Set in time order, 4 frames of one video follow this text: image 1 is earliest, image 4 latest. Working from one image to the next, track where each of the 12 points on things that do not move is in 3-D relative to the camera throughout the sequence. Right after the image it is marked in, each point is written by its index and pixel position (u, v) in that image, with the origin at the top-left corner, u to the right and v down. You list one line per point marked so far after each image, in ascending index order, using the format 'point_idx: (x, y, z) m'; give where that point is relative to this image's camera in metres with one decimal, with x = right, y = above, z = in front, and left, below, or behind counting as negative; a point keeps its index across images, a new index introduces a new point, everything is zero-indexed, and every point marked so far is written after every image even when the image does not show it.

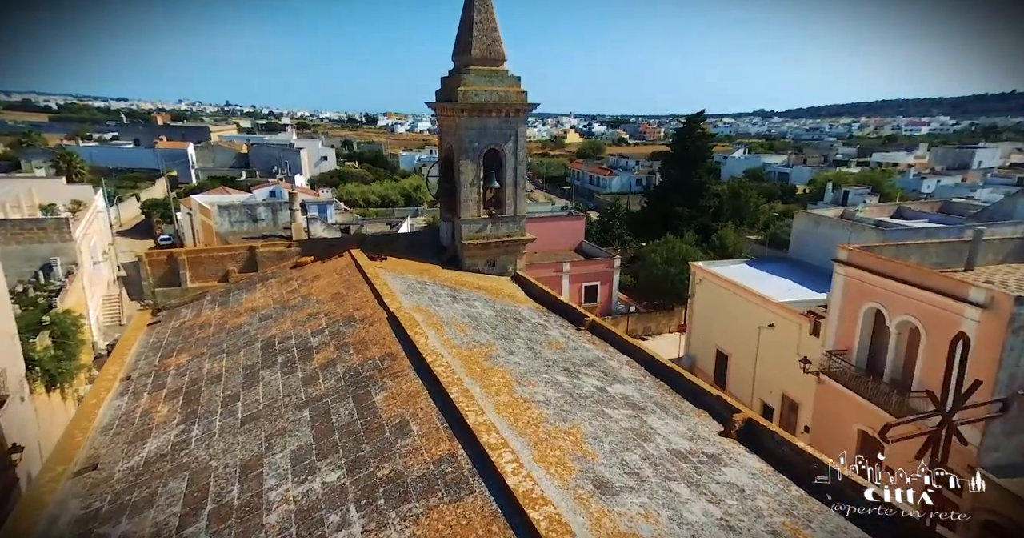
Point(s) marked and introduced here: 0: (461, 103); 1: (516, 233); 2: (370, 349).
0: (-1.0, +3.1, +11.3) m
1: (+0.1, +0.7, +12.6) m
2: (-1.7, -1.0, +7.0) m
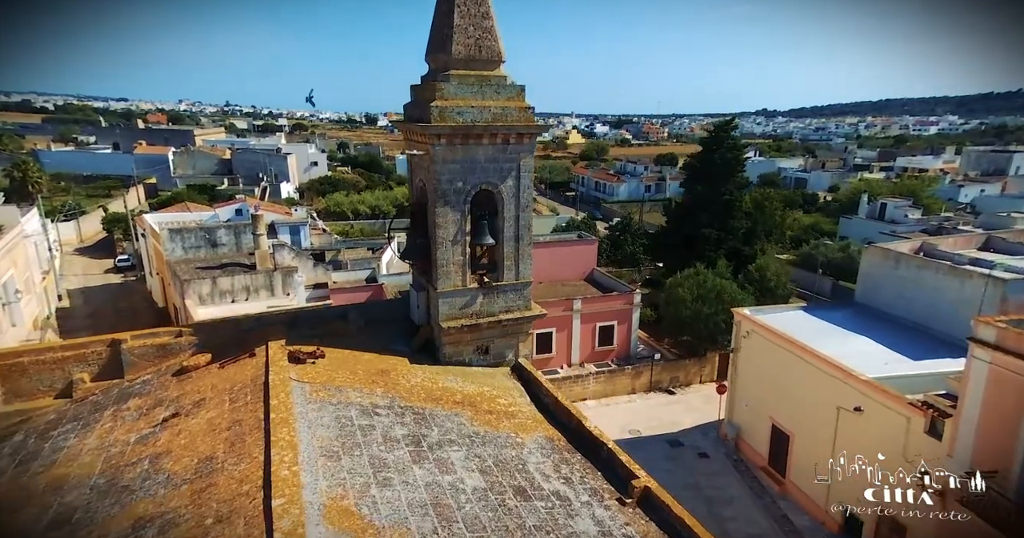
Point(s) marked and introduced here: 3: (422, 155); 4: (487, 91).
0: (-1.0, +1.8, +7.4) m
1: (+0.1, -0.6, +8.7) m
2: (-1.7, -2.3, +3.1) m
3: (-1.2, +1.6, +8.0) m
4: (-0.3, +2.4, +7.8) m
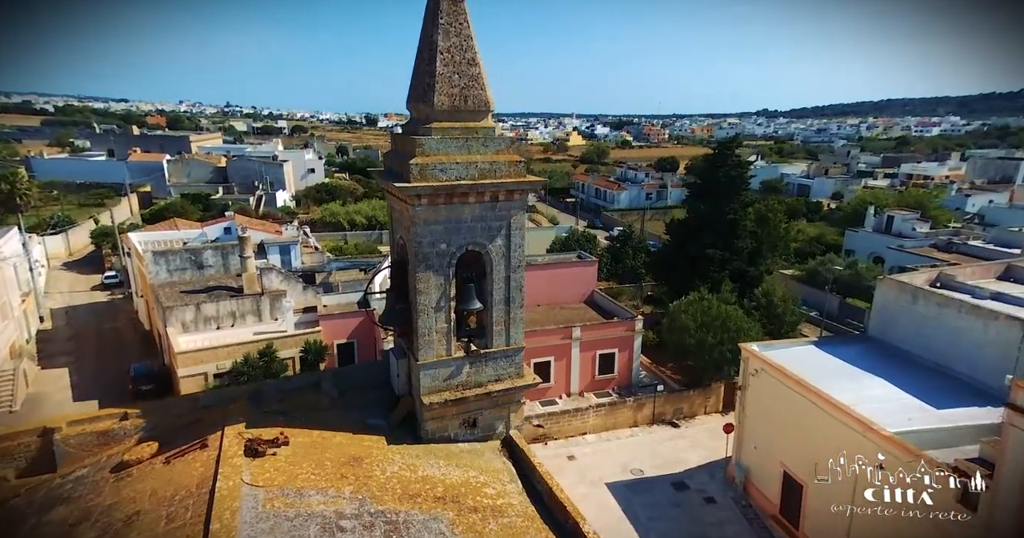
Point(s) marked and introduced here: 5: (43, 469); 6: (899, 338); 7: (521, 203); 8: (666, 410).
0: (-1.1, +1.0, +6.5) m
1: (-0.1, -1.4, +7.9) m
2: (-1.8, -3.2, +2.2) m
3: (-1.4, +0.7, +7.2) m
4: (-0.5, +1.5, +6.9) m
5: (-5.1, -2.2, +6.4) m
6: (+9.9, -1.8, +14.9) m
7: (+0.1, +0.8, +7.2) m
8: (+5.0, -4.5, +18.8) m
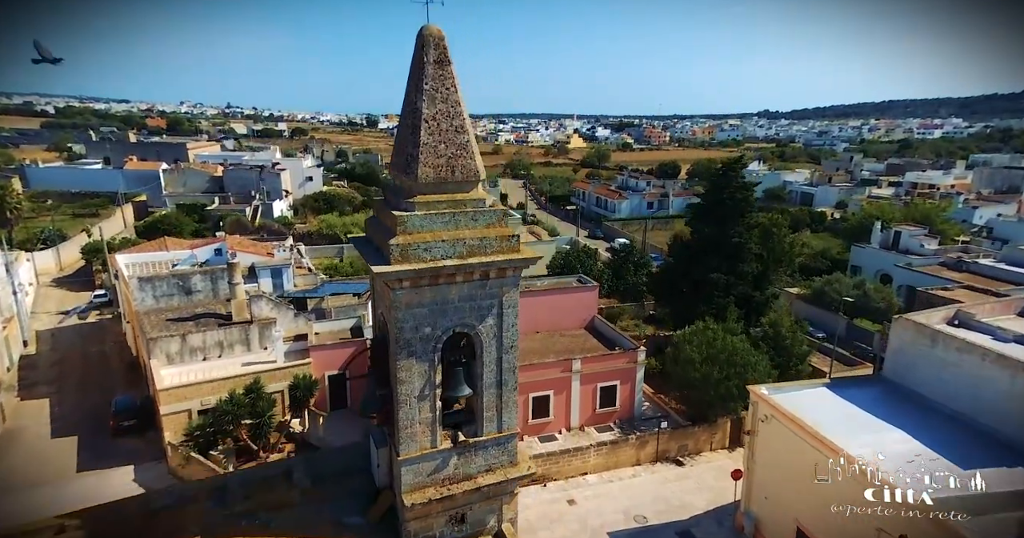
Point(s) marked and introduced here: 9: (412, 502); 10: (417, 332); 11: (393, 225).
0: (-1.2, 0.0, +5.8) m
1: (-0.1, -2.4, +7.1) m
2: (-1.9, -4.1, +1.5) m
3: (-1.5, -0.2, +6.4) m
4: (-0.6, +0.6, +6.1) m
5: (-5.2, -3.1, +5.7) m
6: (+9.8, -2.8, +14.1) m
7: (0.0, -0.1, +6.5) m
8: (+4.9, -5.5, +18.0) m
9: (-1.1, -2.6, +6.6) m
10: (-1.0, -0.7, +6.2) m
11: (-1.3, +0.5, +6.0) m
